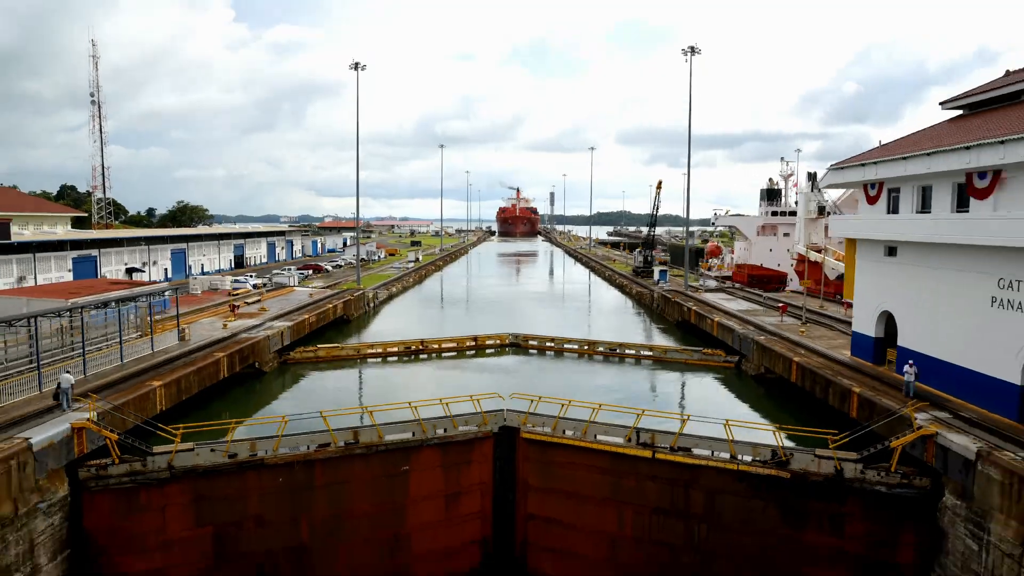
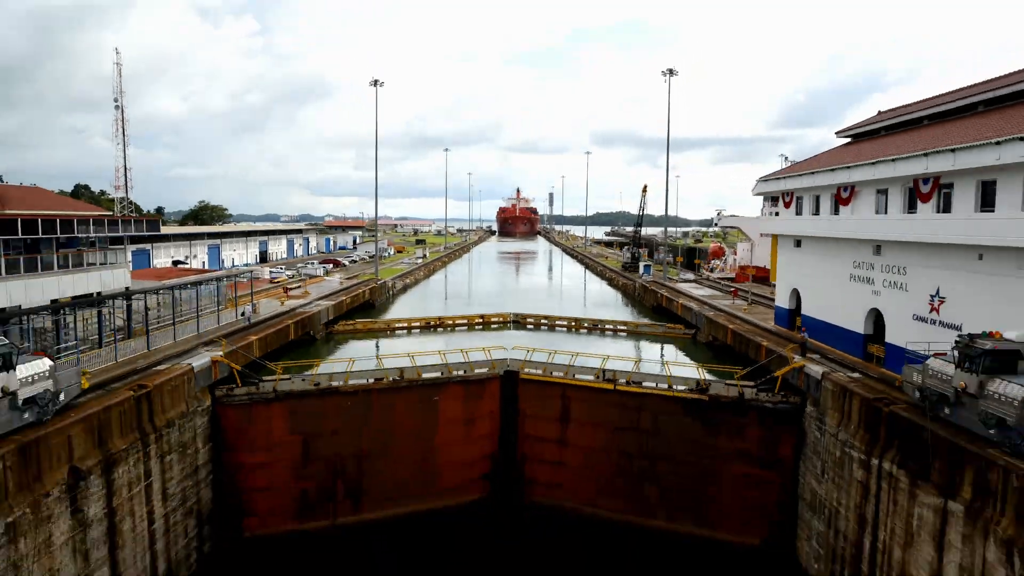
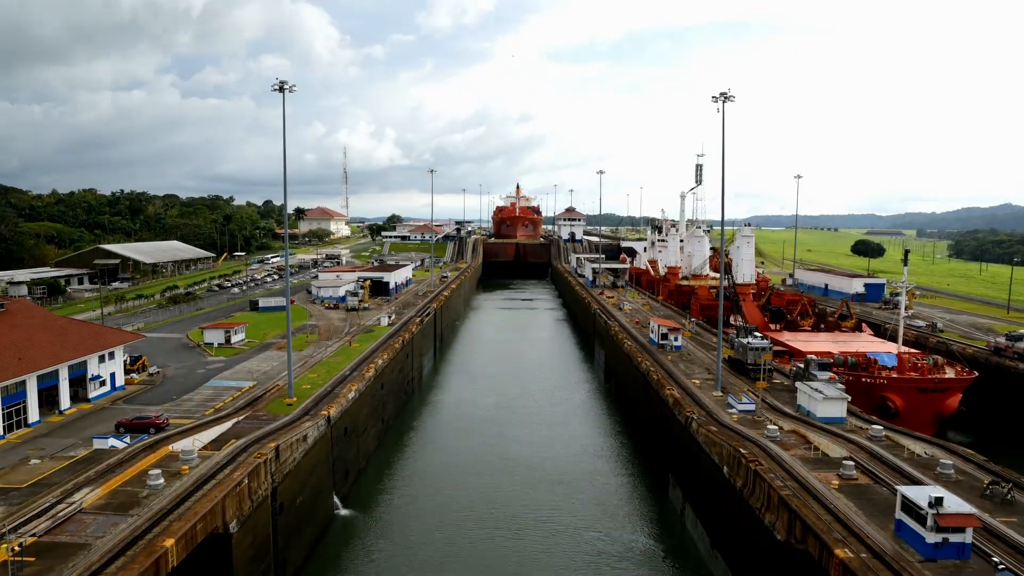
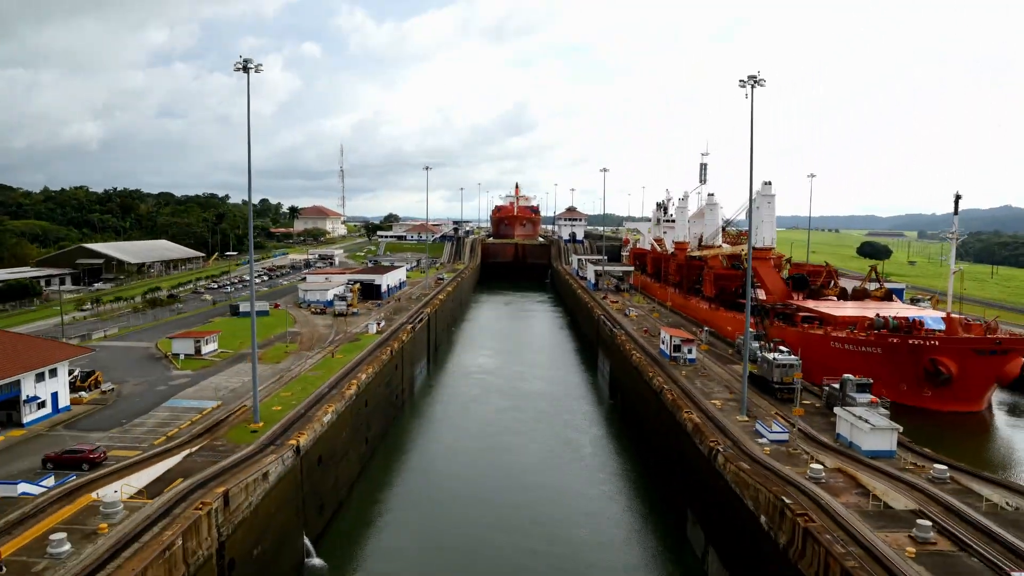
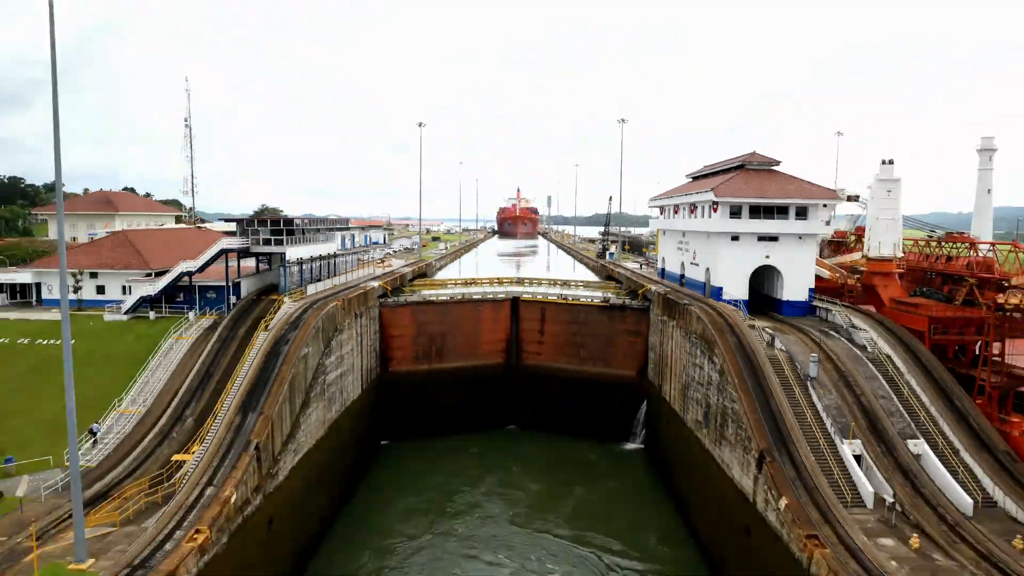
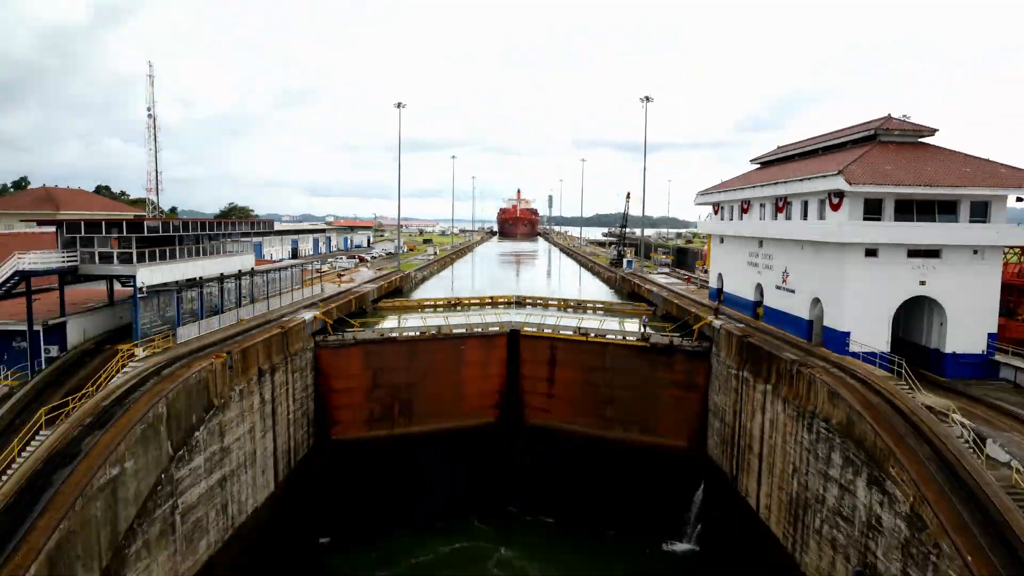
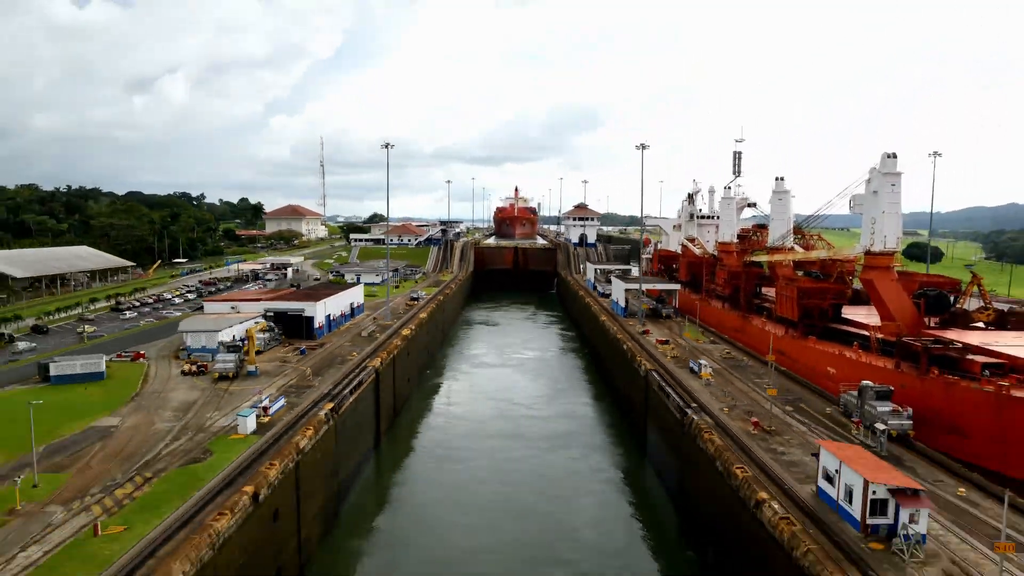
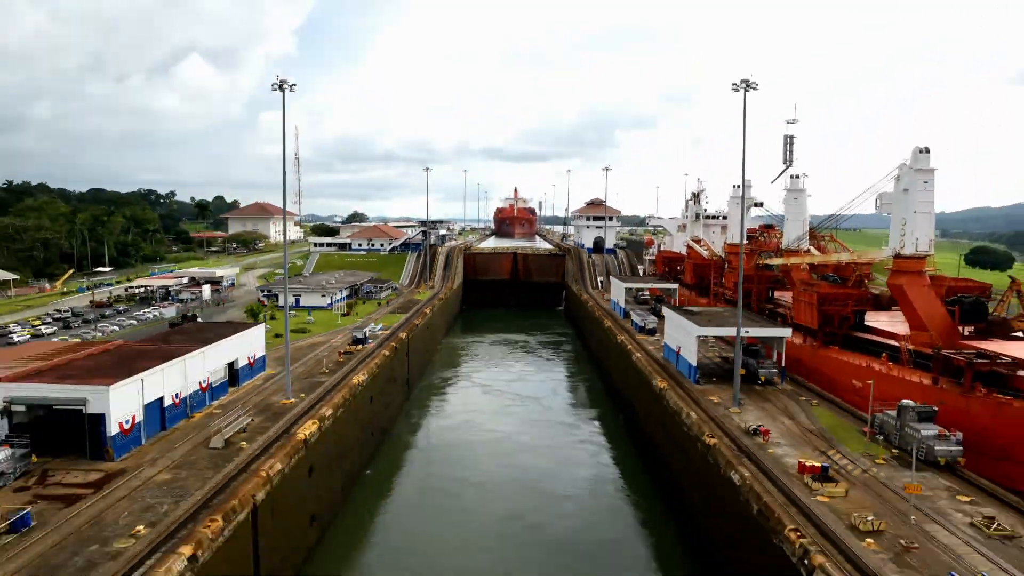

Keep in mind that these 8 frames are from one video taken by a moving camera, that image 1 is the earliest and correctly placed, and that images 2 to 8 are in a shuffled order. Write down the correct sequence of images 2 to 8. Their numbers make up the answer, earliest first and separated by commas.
2, 6, 5, 8, 7, 4, 3
